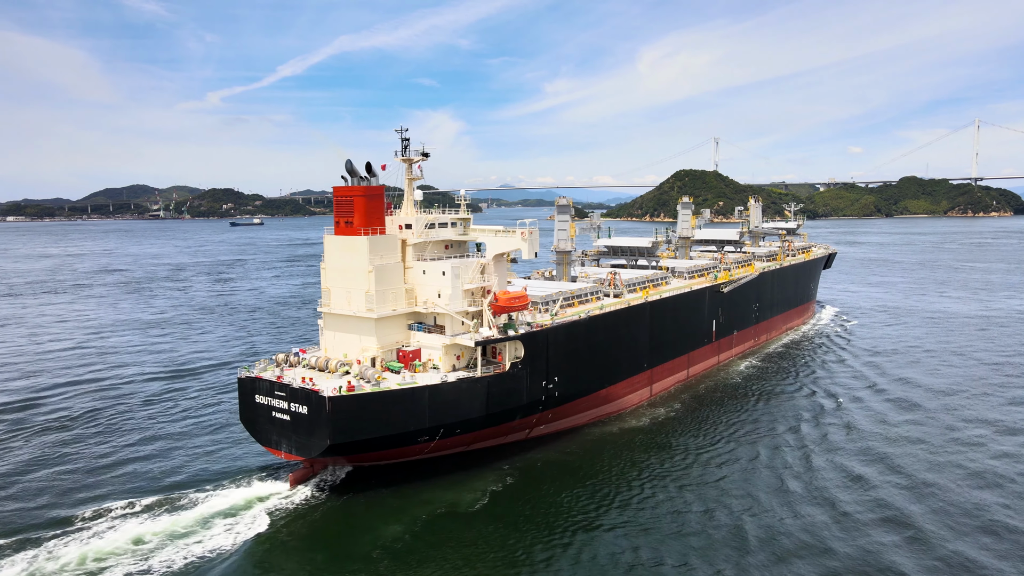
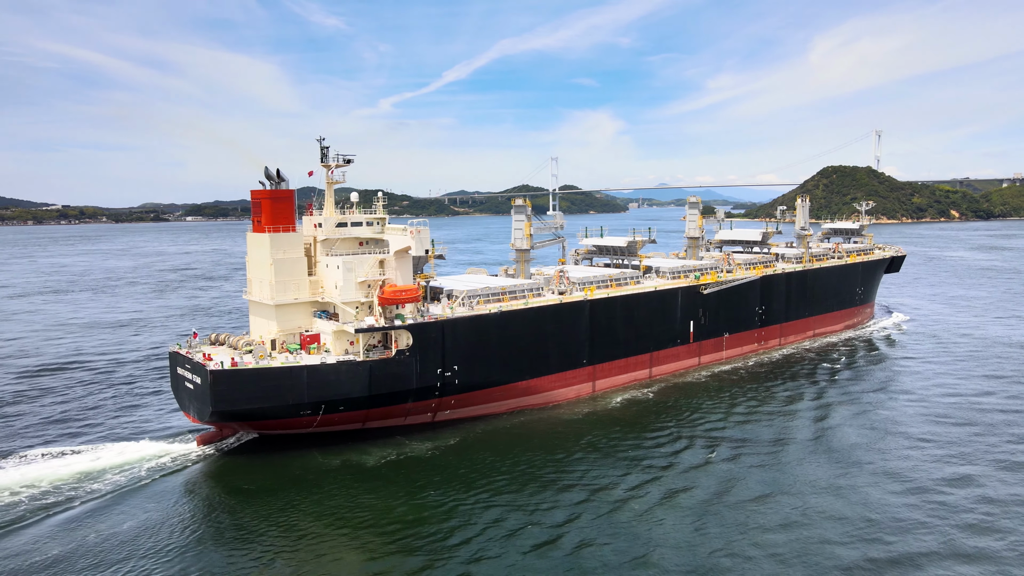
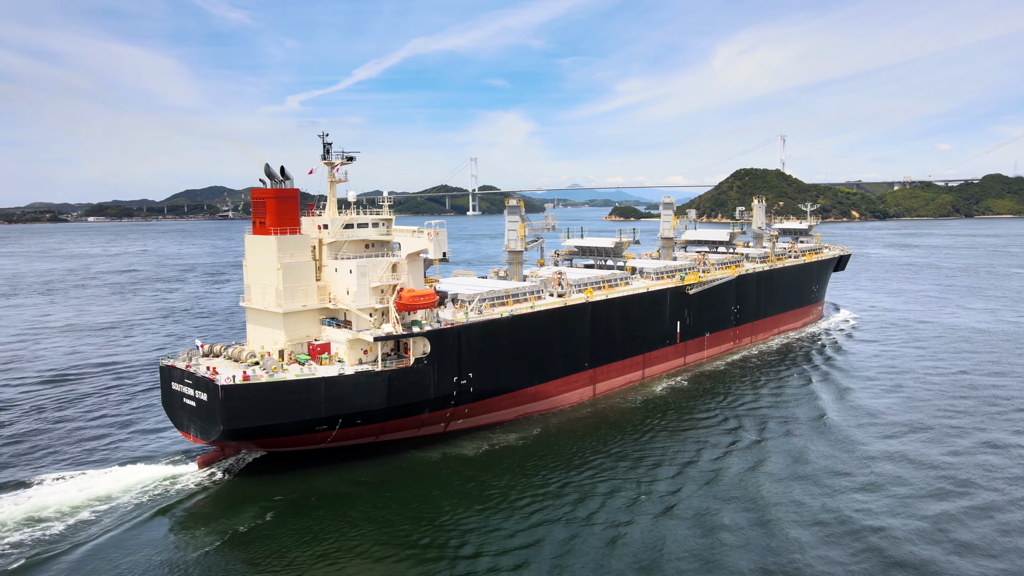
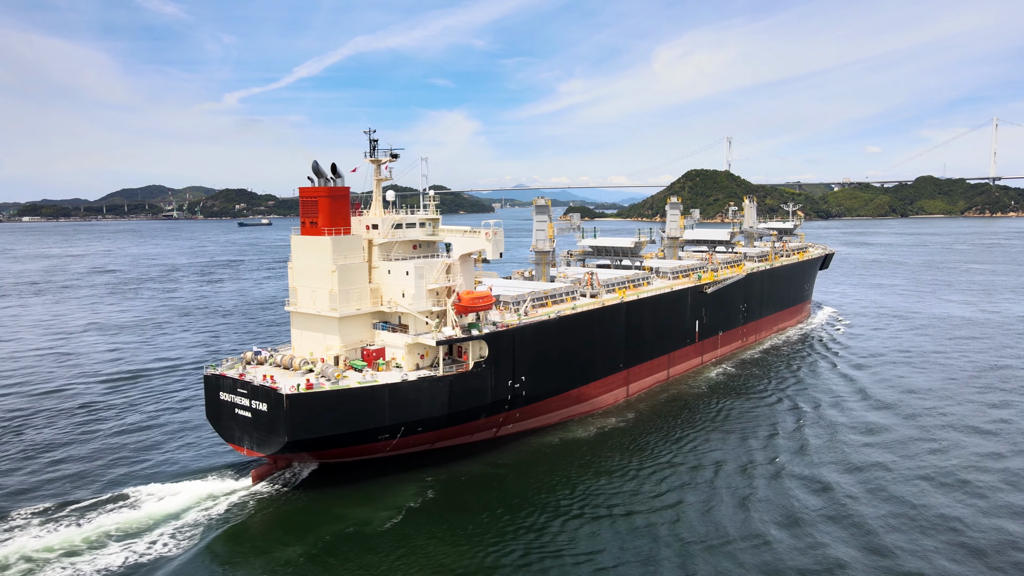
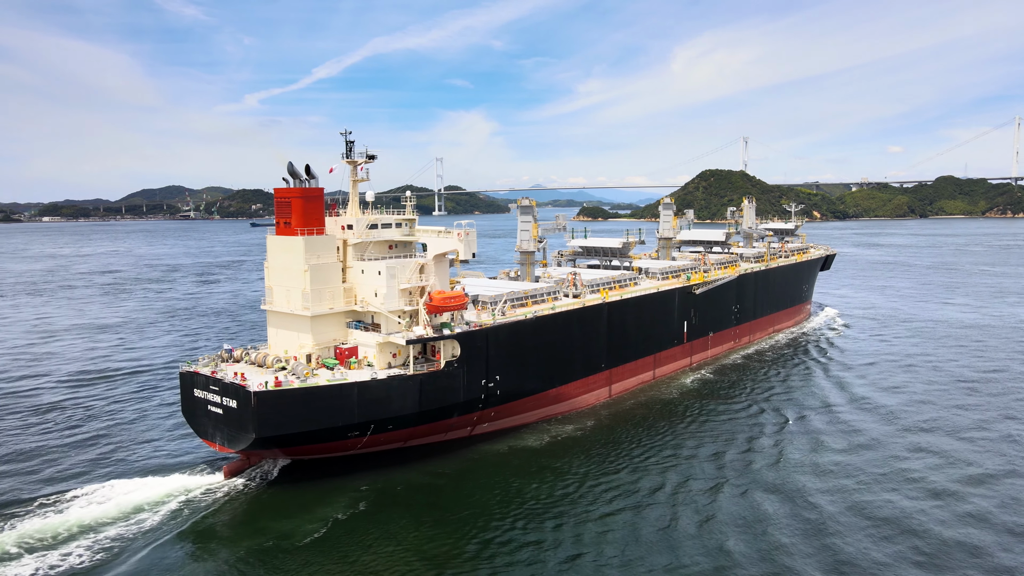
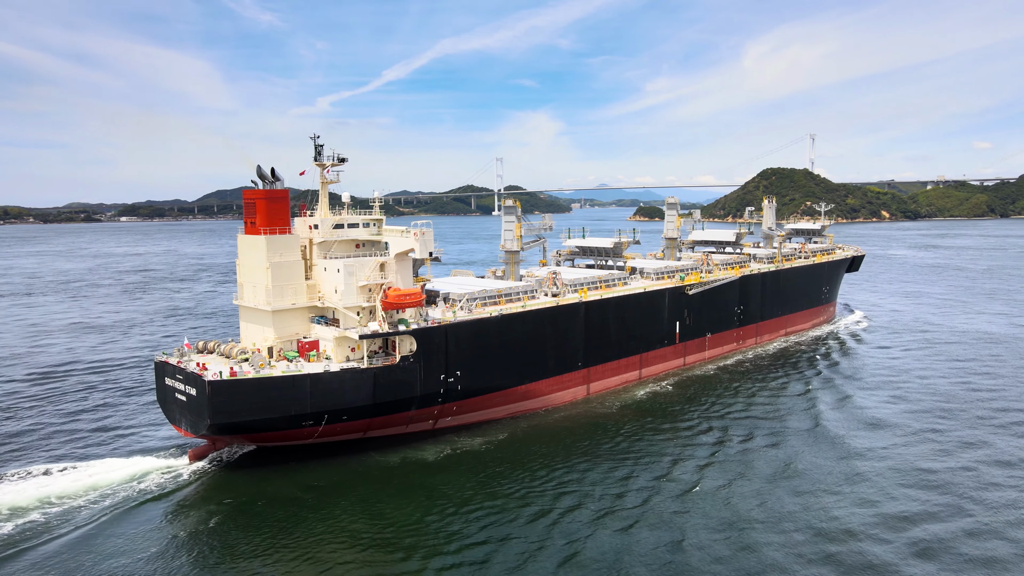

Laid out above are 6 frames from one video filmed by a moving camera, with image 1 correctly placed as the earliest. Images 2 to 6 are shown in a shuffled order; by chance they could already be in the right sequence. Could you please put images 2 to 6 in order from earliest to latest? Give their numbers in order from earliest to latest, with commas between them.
4, 5, 3, 6, 2
